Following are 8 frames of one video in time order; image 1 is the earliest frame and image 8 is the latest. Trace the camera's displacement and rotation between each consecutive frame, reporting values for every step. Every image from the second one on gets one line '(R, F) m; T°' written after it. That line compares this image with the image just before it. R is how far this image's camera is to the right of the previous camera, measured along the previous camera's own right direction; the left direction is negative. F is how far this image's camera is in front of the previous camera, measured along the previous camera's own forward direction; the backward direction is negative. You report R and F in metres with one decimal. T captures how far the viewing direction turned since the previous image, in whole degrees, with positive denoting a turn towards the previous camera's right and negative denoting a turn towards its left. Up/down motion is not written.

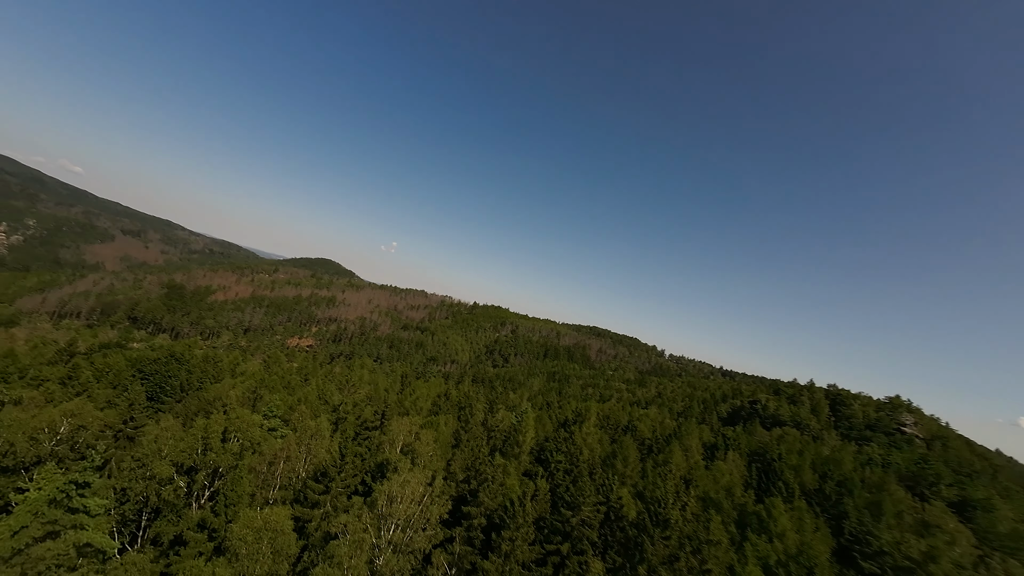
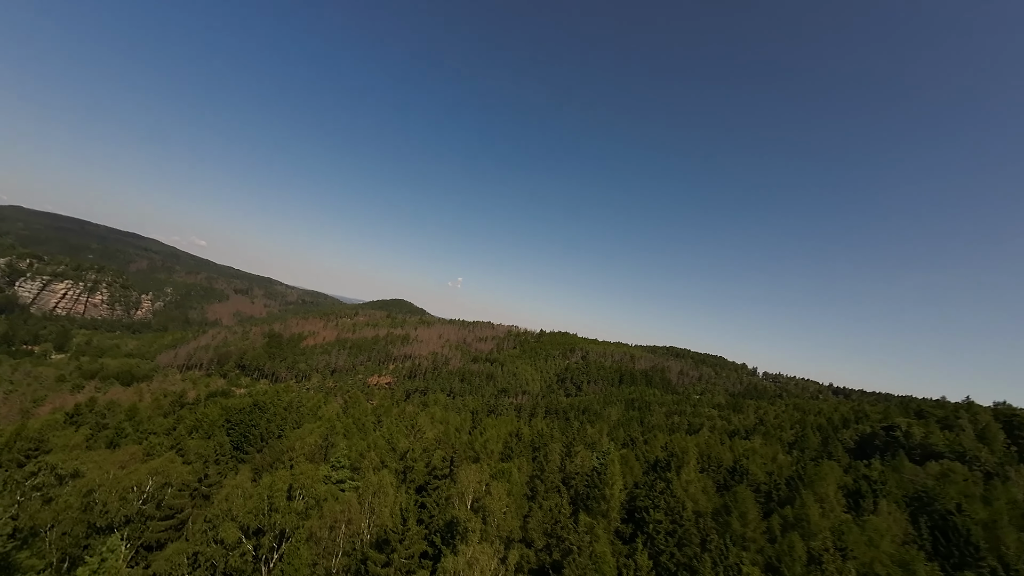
(-0.1, +1.6) m; -10°
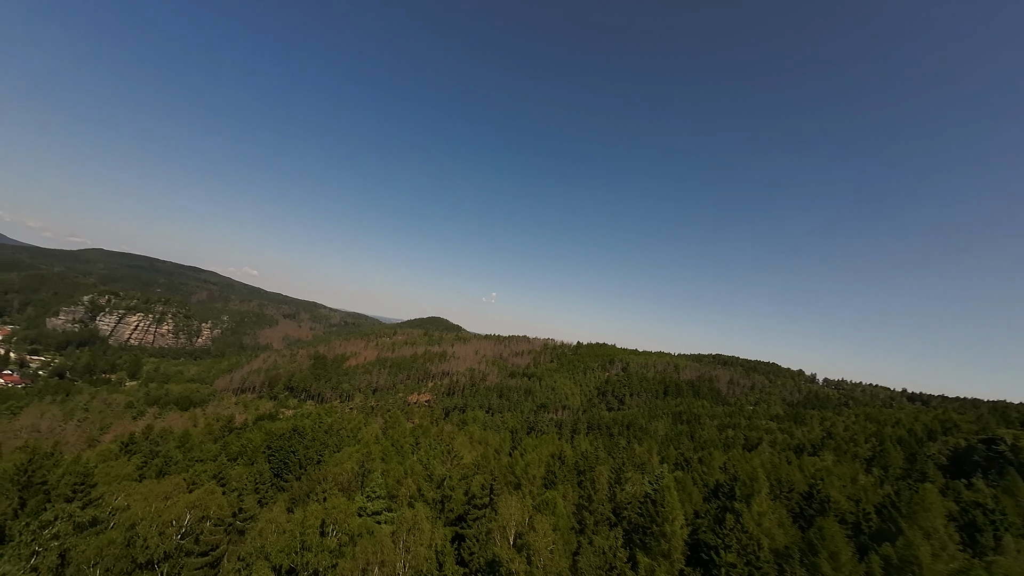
(0.0, +1.0) m; -5°
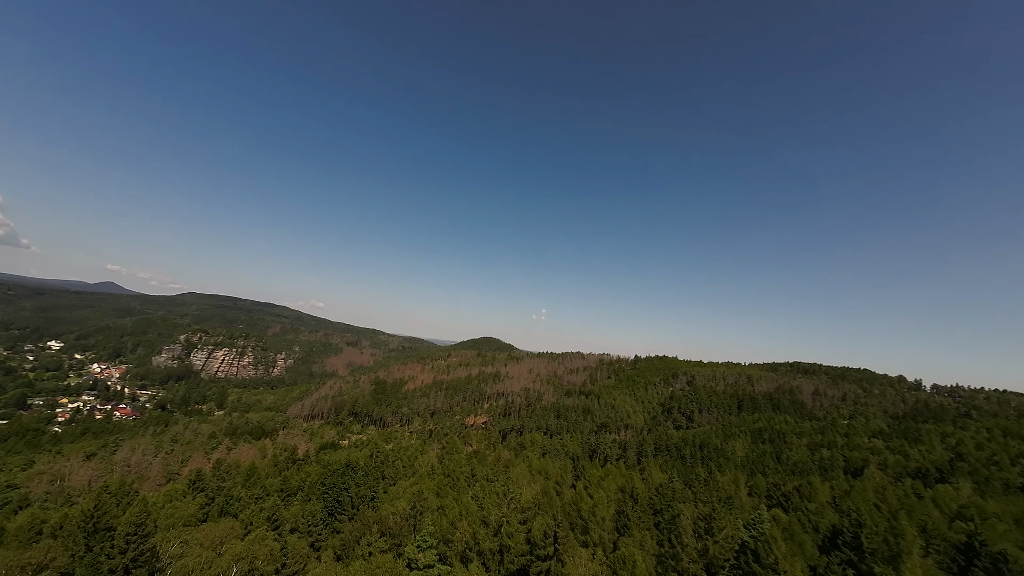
(0.0, +1.6) m; -7°
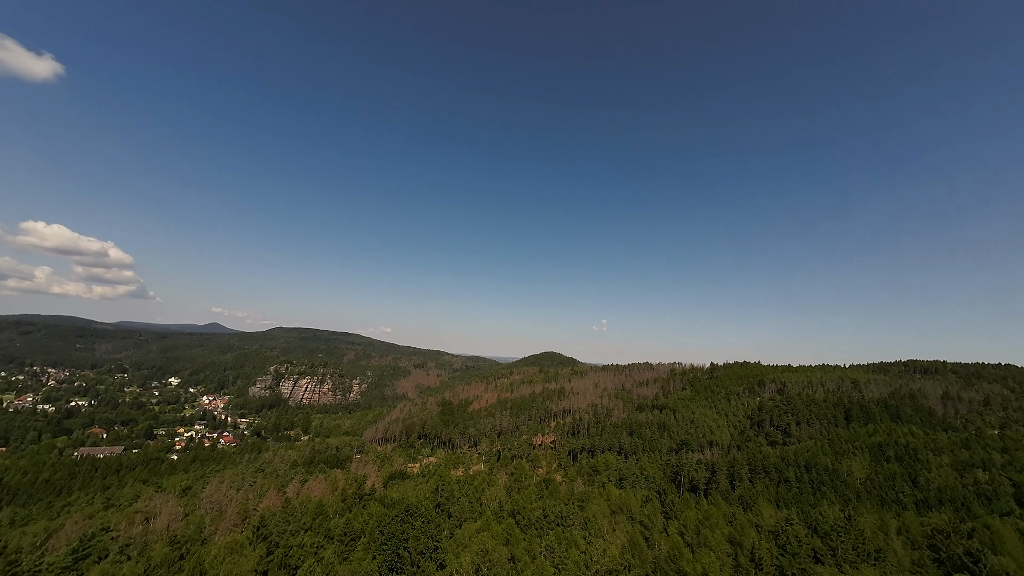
(-0.1, +2.5) m; -8°
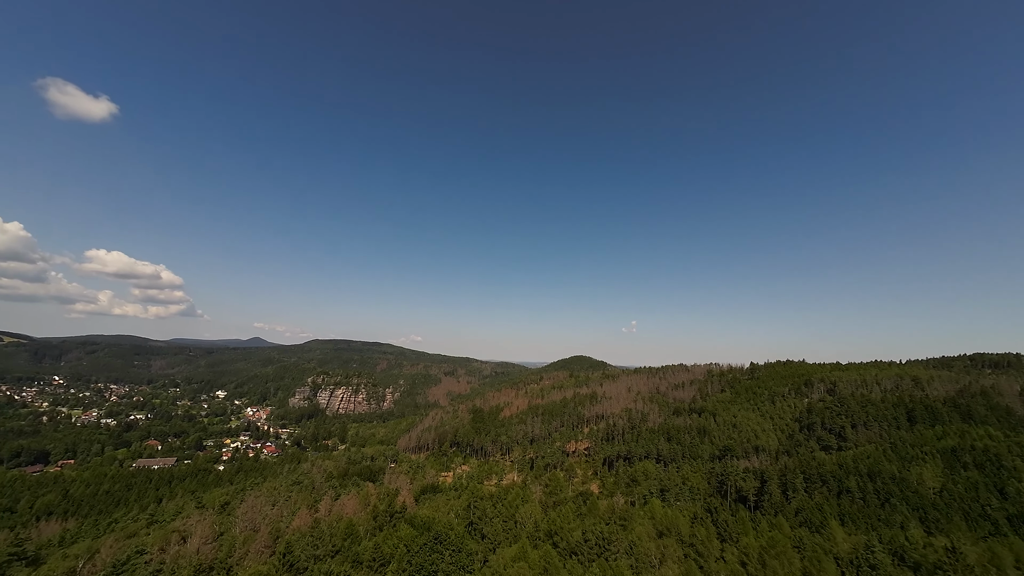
(0.0, +1.4) m; -4°
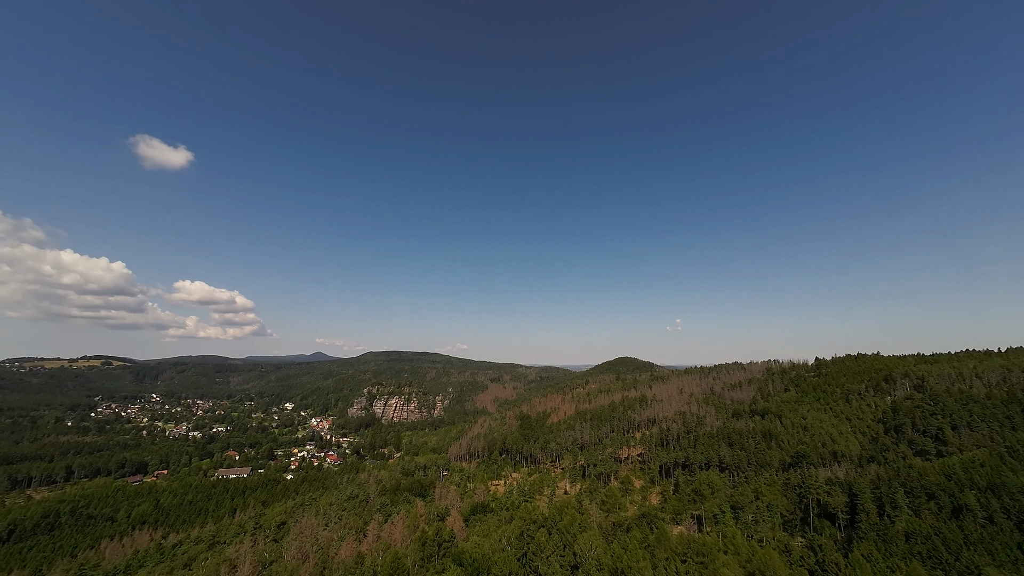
(-0.3, +2.4) m; -6°
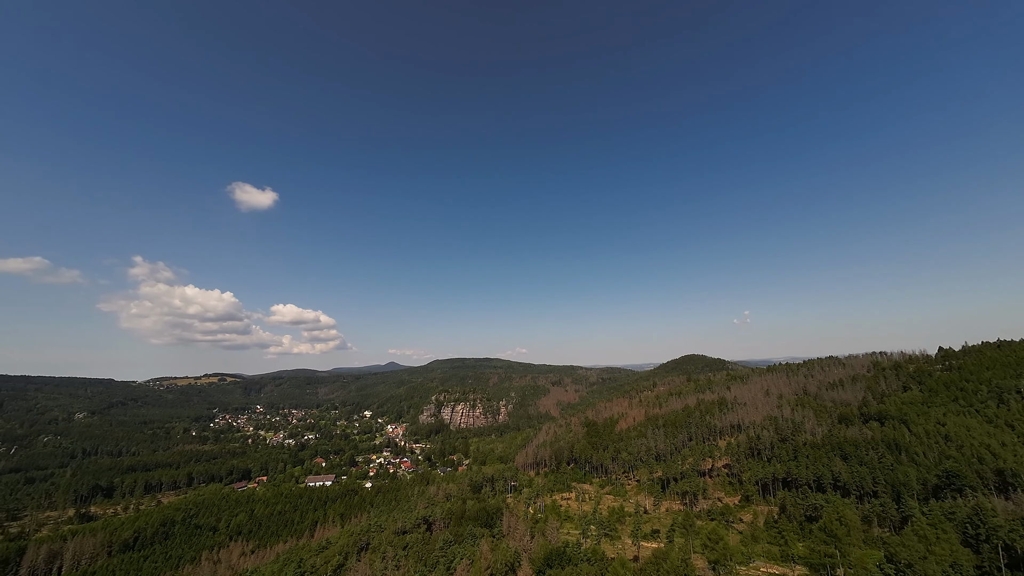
(-1.0, +7.2) m; -8°
